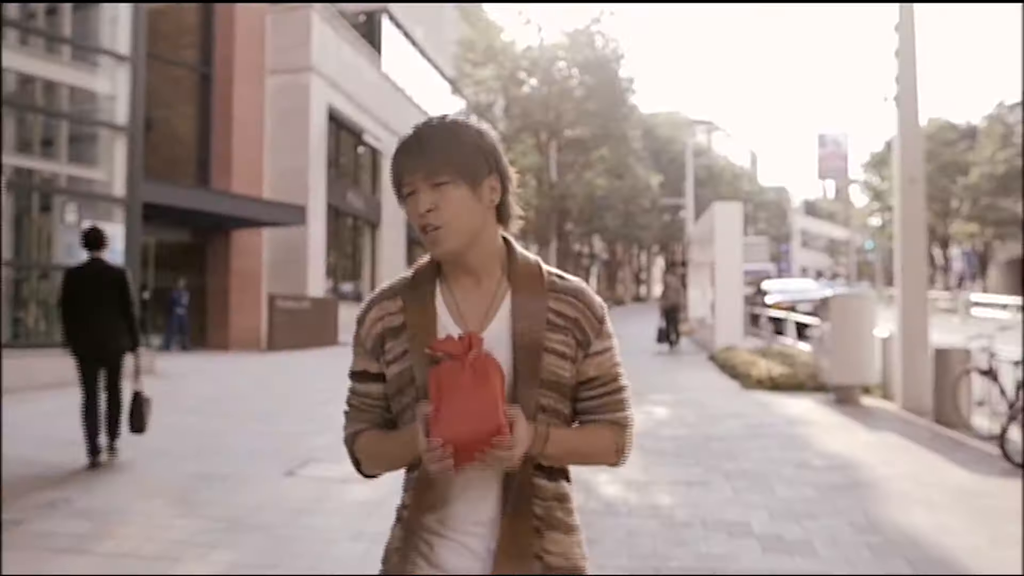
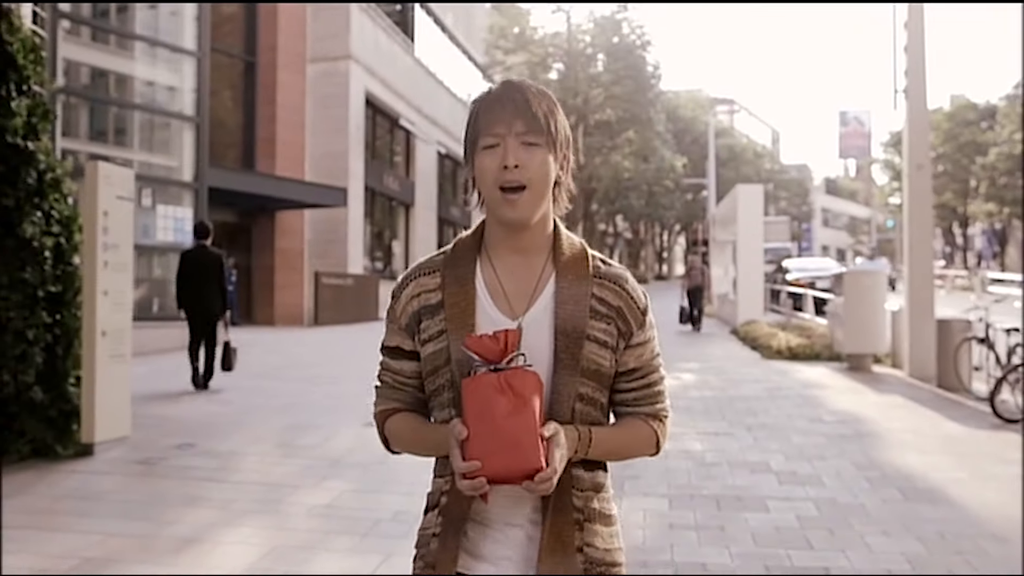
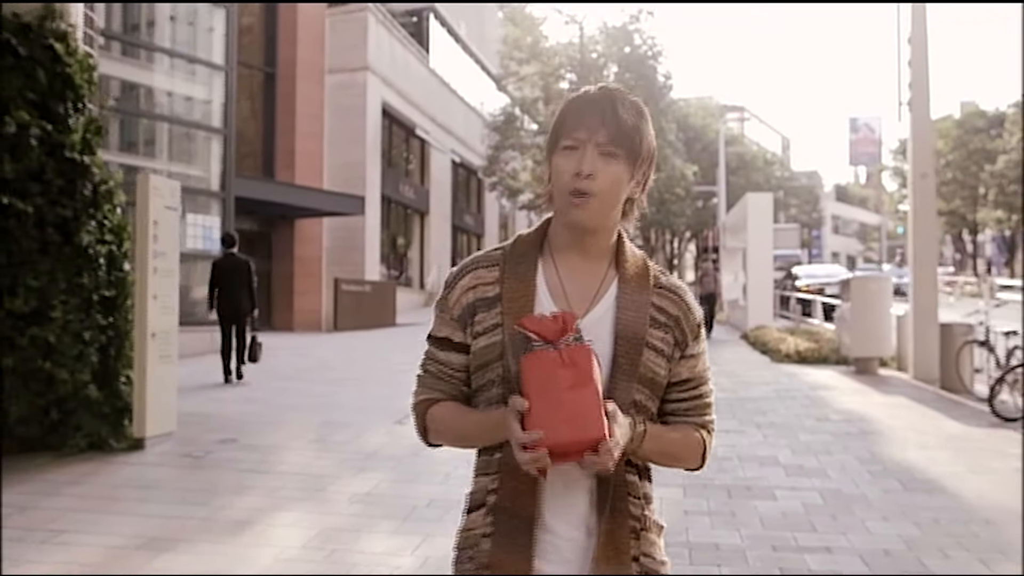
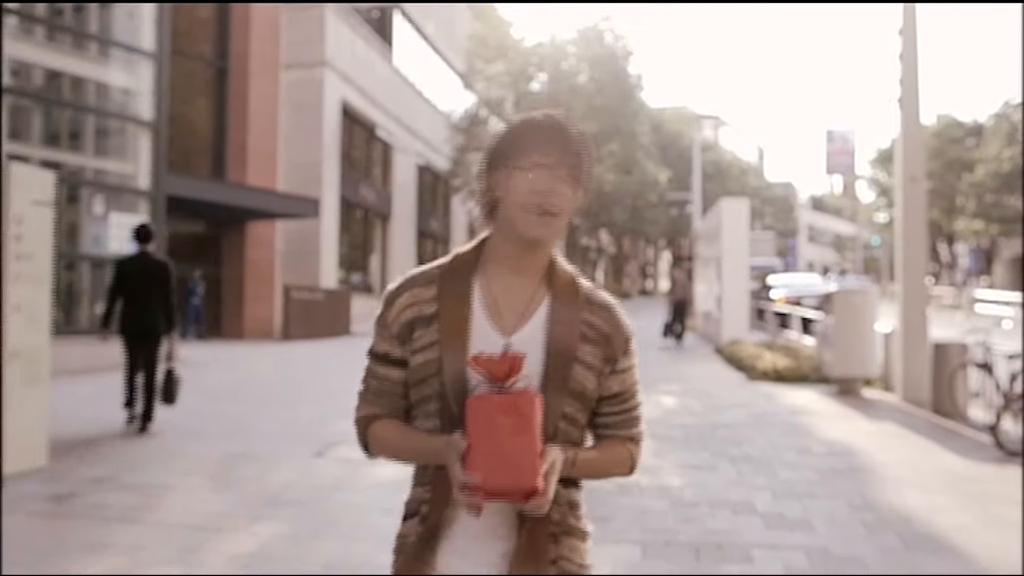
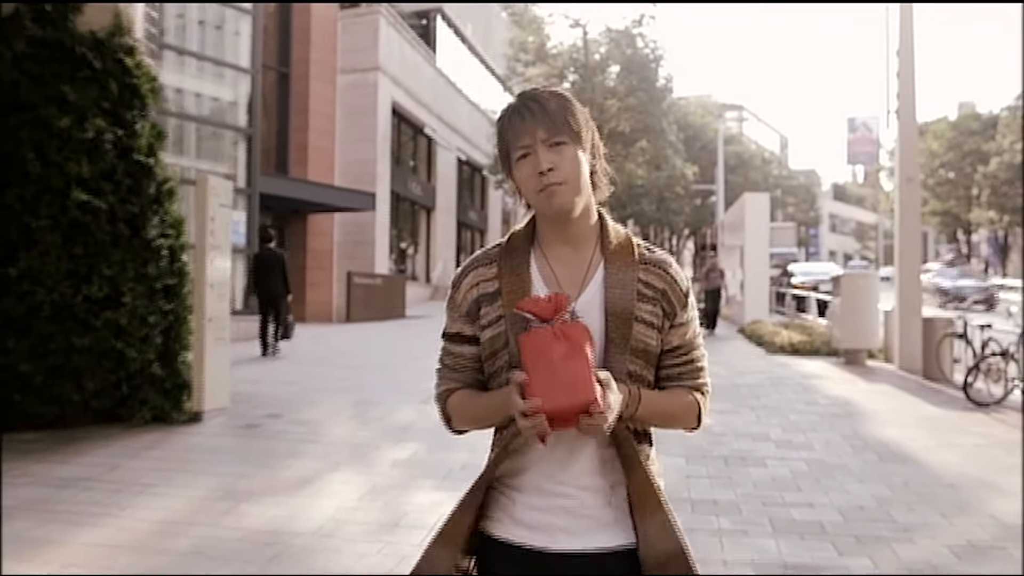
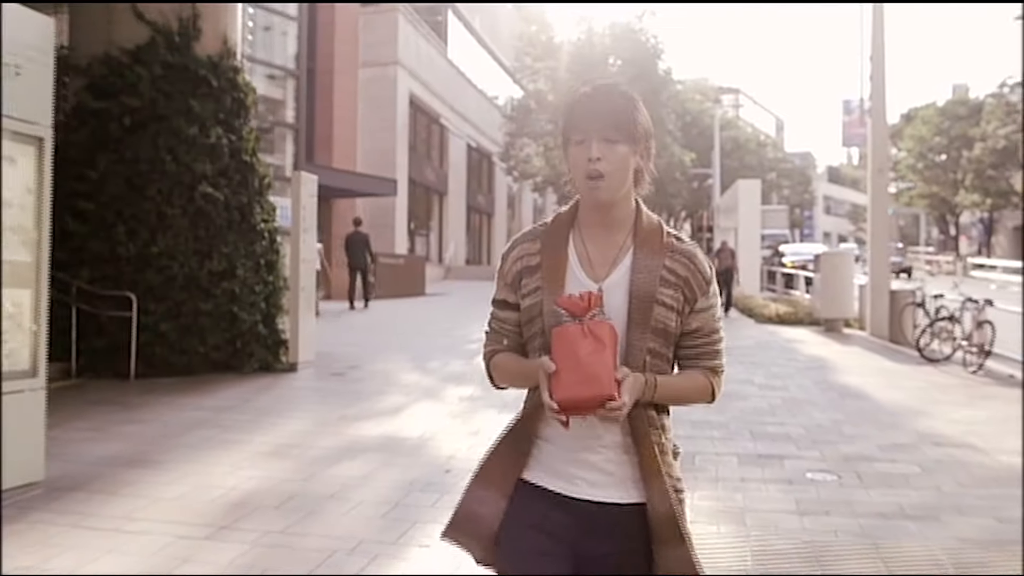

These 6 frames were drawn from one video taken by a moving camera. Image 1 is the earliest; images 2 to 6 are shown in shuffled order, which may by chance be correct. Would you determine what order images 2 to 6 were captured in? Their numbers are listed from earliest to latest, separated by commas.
4, 2, 3, 5, 6
